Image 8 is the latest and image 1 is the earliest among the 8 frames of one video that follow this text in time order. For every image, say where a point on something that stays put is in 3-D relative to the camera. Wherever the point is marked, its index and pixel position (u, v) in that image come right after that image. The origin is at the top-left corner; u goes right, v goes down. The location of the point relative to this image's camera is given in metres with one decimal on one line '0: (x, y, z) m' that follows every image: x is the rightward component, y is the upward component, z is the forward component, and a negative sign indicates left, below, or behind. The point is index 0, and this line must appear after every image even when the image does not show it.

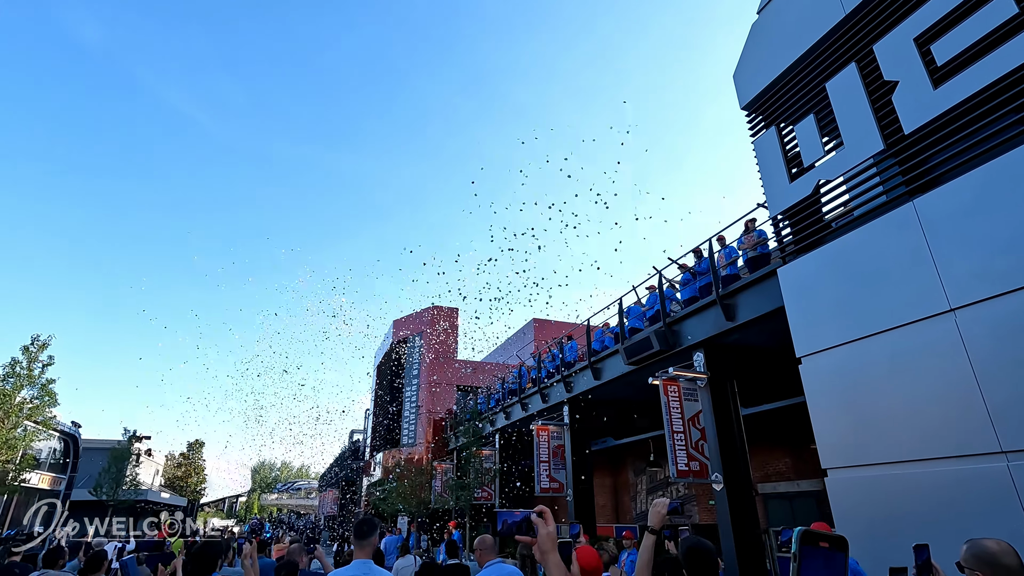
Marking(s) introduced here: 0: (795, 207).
0: (+4.6, +1.3, +8.6) m
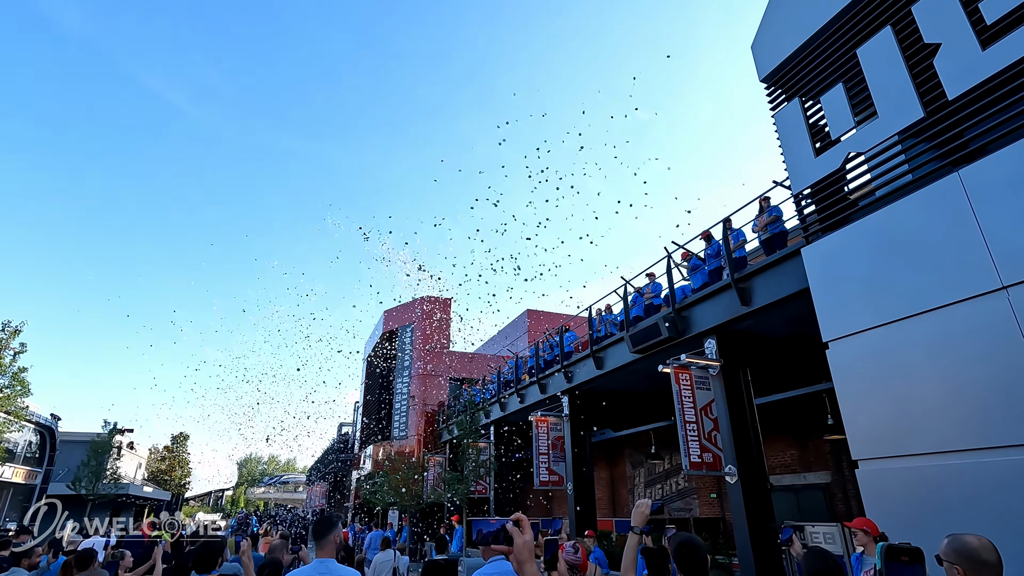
0: (+4.7, +1.6, +8.1) m
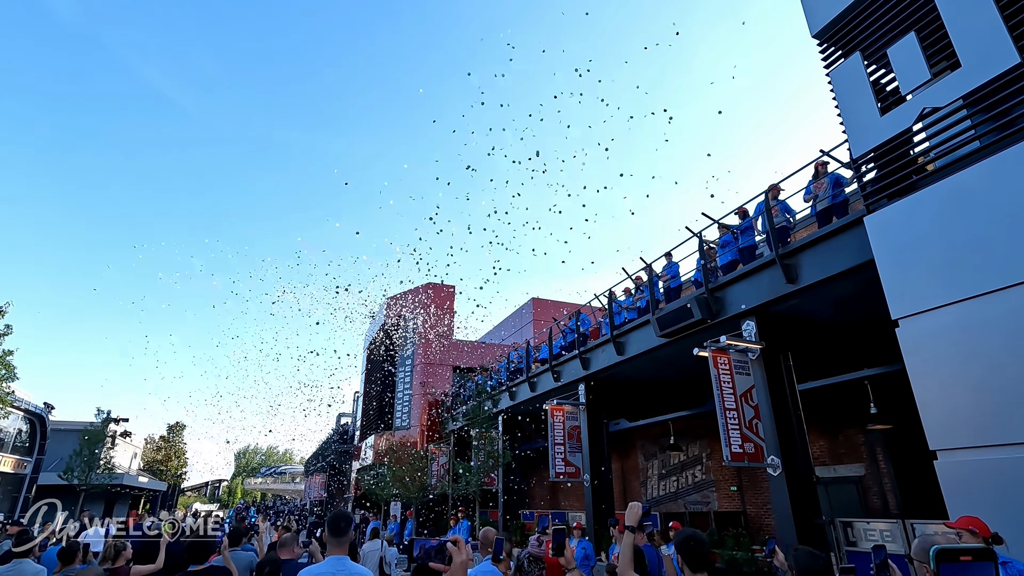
0: (+5.1, +2.0, +7.4) m
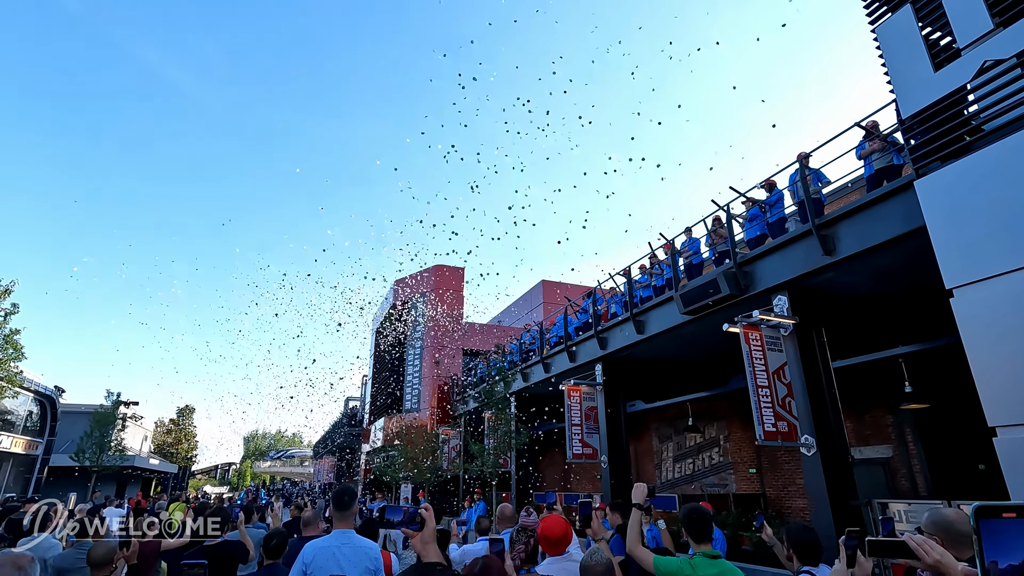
0: (+5.5, +2.4, +6.9) m
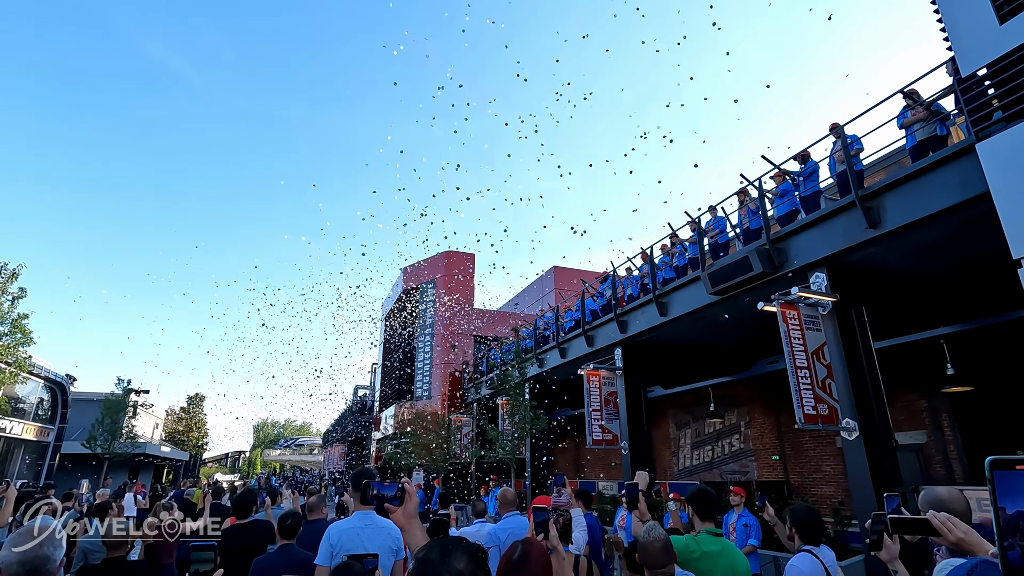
0: (+5.8, +2.7, +6.4) m
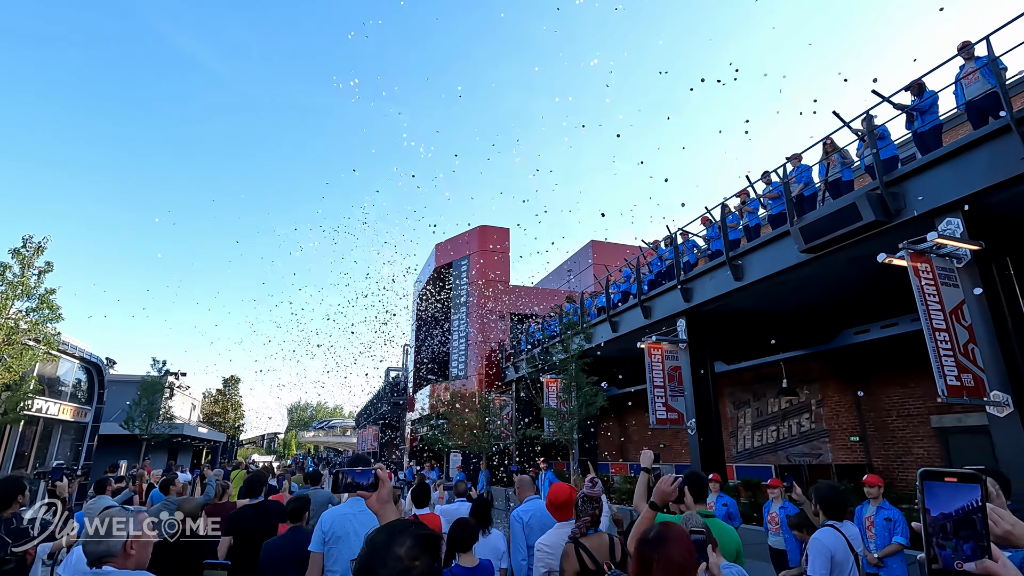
0: (+6.6, +3.3, +4.8) m
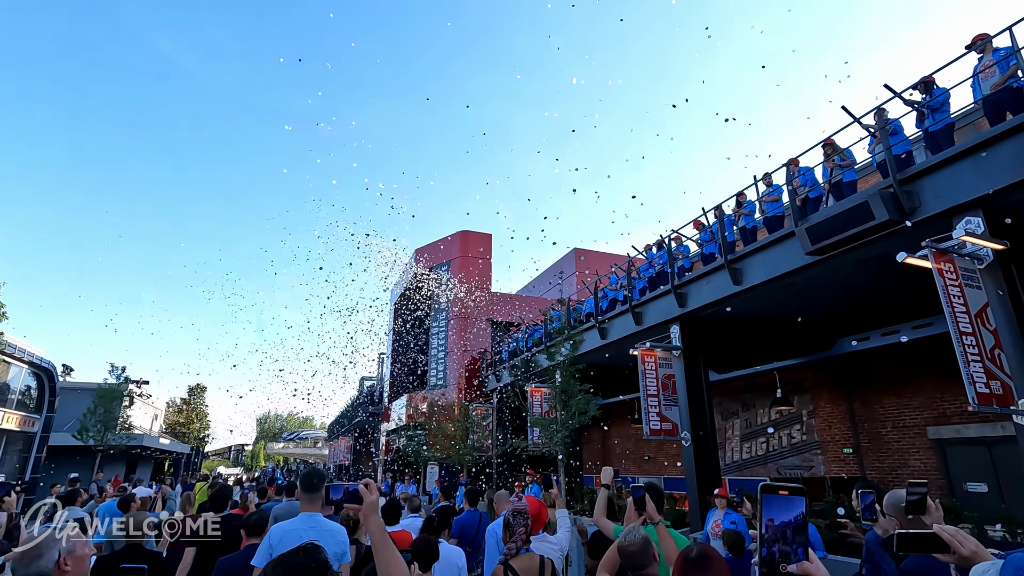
0: (+6.7, +3.3, +4.6) m
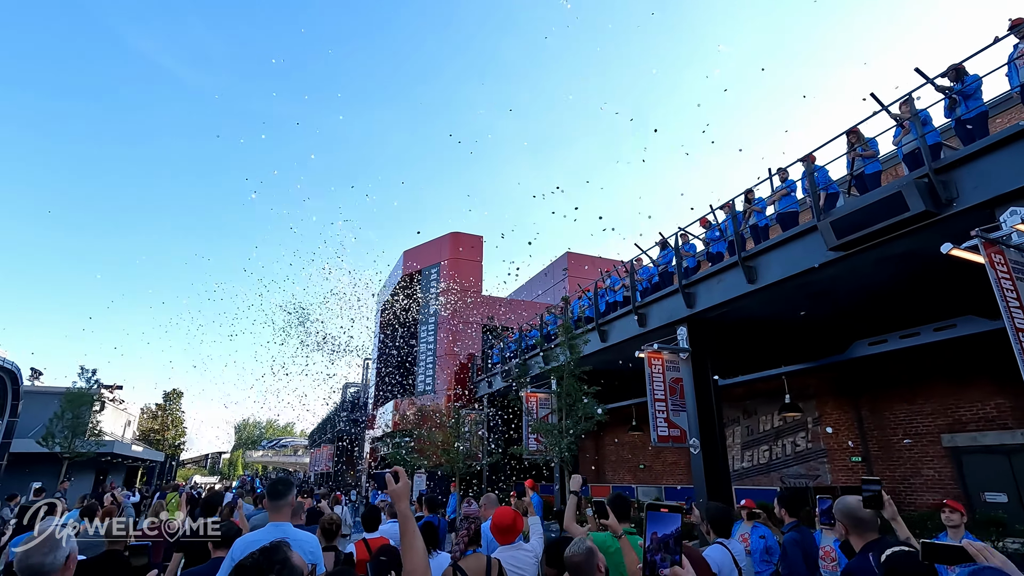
0: (+6.9, +3.4, +4.2) m
